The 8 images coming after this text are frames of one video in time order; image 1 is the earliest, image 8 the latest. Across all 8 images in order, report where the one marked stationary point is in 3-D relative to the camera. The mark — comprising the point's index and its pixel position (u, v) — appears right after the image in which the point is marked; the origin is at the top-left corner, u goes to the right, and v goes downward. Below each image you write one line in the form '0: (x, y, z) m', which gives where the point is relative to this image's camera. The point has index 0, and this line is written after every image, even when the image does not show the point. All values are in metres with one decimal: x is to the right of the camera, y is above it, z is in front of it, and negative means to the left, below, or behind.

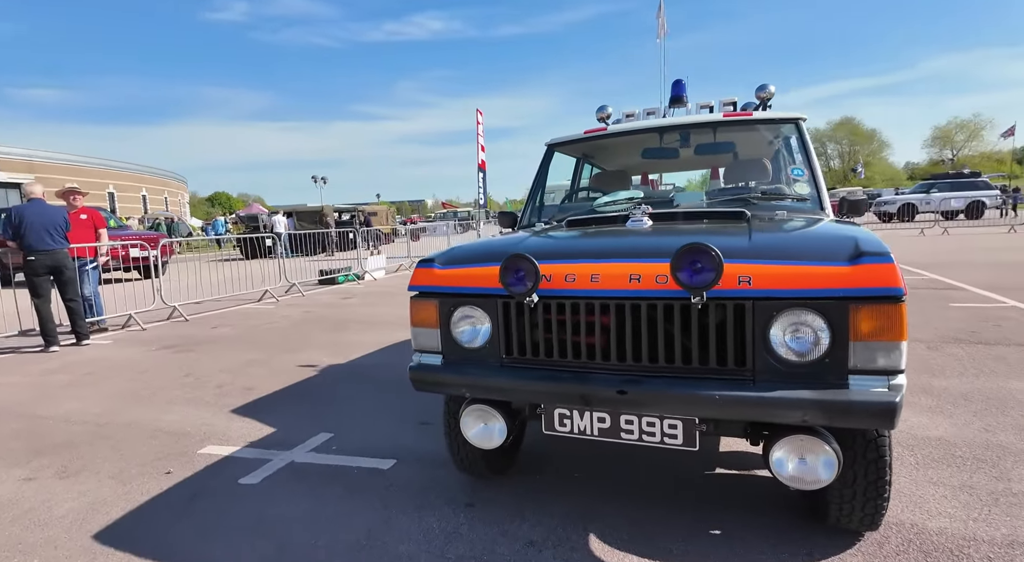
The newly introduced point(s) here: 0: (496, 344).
0: (-0.1, -0.3, +2.5) m
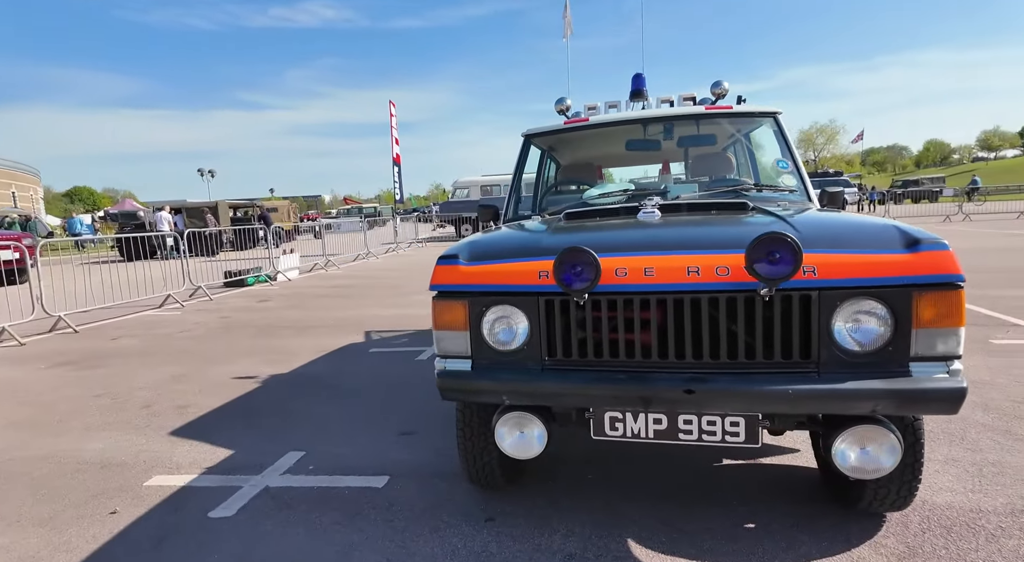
0: (+0.1, -0.3, +2.4) m
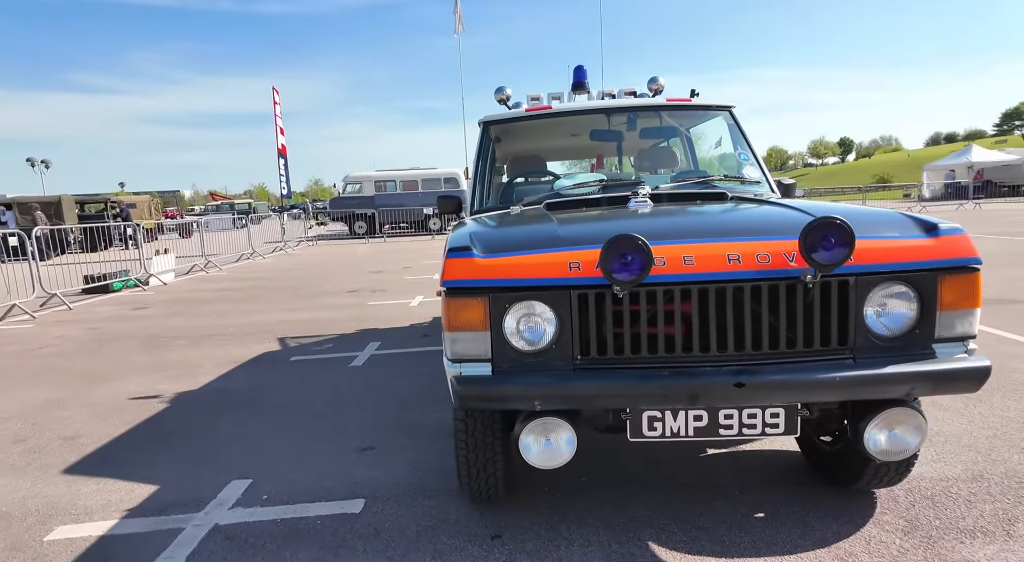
0: (+0.2, -0.2, +2.2) m
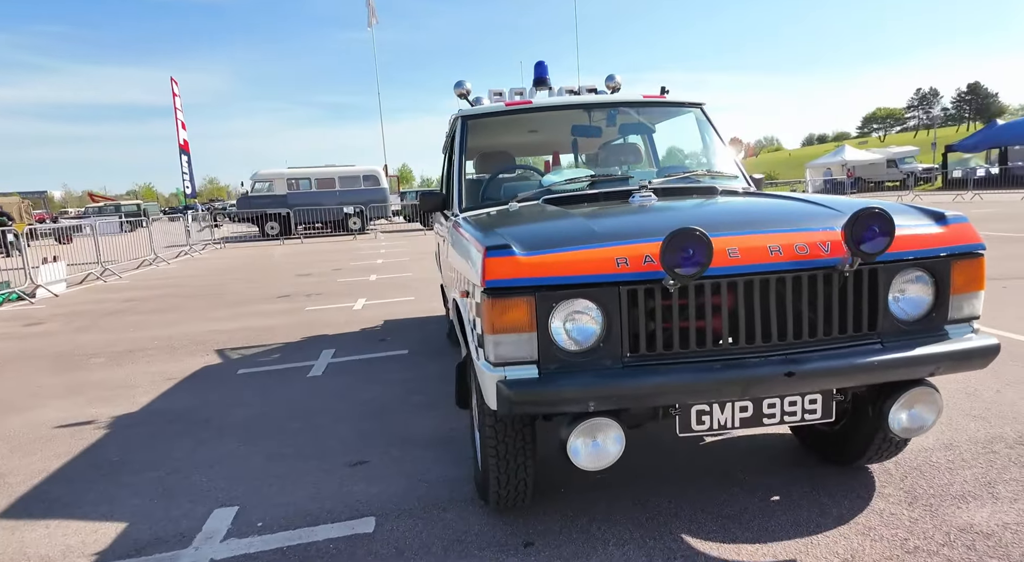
0: (+0.4, -0.2, +2.1) m
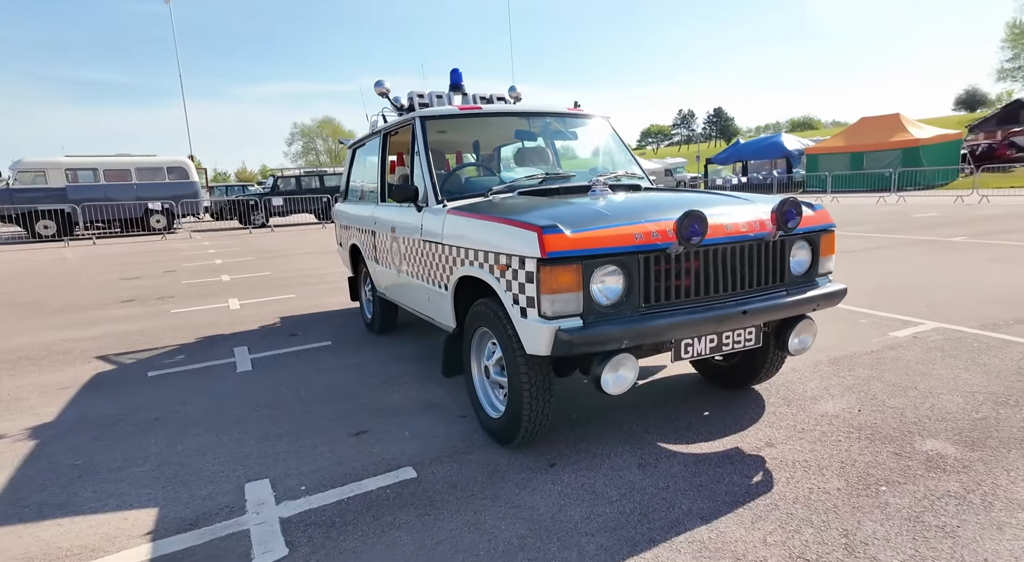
0: (+0.6, -0.1, +2.9) m
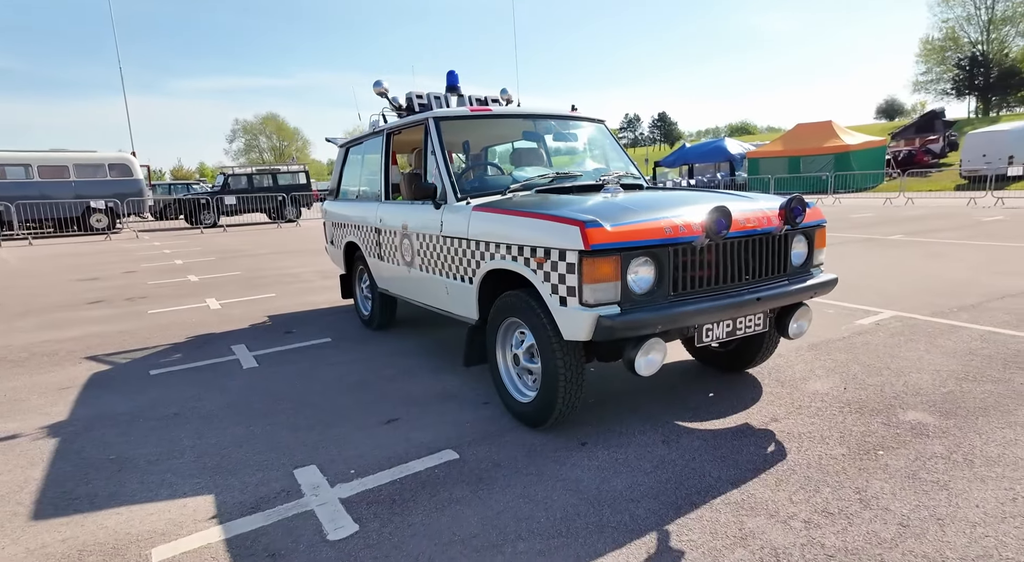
0: (+0.8, 0.0, +3.1) m
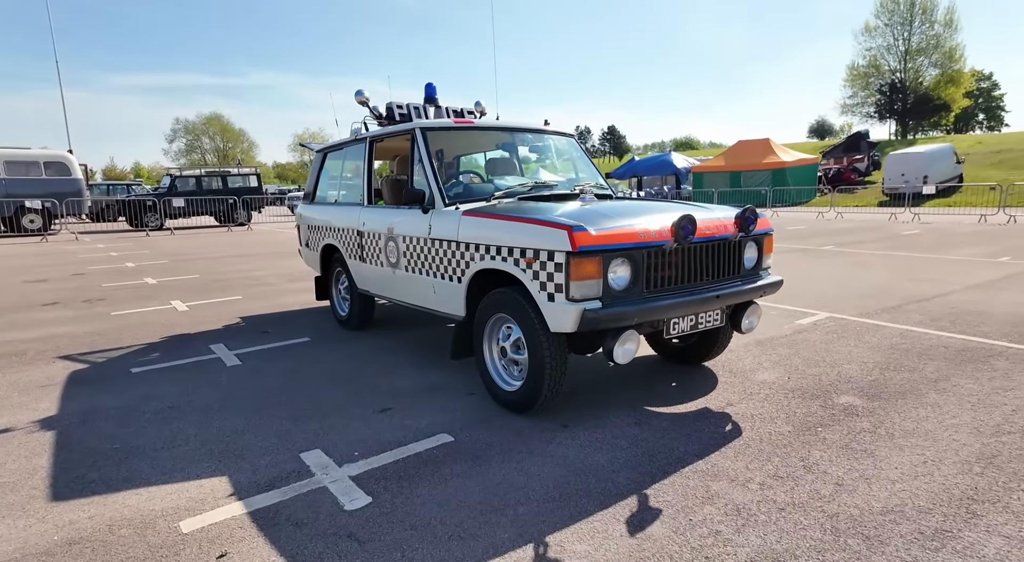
0: (+0.7, 0.0, +3.6) m
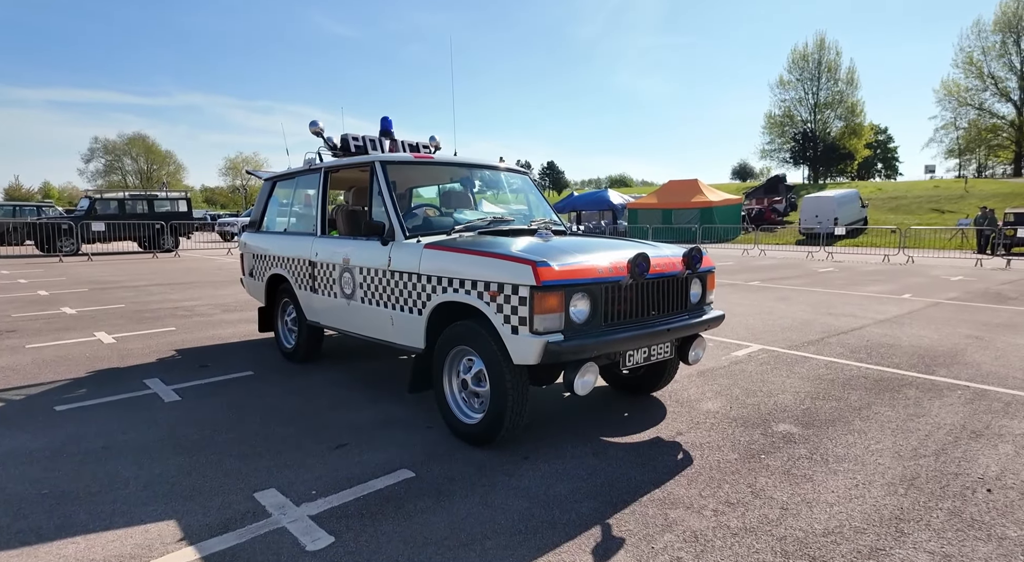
0: (+0.5, -0.2, +3.7) m
